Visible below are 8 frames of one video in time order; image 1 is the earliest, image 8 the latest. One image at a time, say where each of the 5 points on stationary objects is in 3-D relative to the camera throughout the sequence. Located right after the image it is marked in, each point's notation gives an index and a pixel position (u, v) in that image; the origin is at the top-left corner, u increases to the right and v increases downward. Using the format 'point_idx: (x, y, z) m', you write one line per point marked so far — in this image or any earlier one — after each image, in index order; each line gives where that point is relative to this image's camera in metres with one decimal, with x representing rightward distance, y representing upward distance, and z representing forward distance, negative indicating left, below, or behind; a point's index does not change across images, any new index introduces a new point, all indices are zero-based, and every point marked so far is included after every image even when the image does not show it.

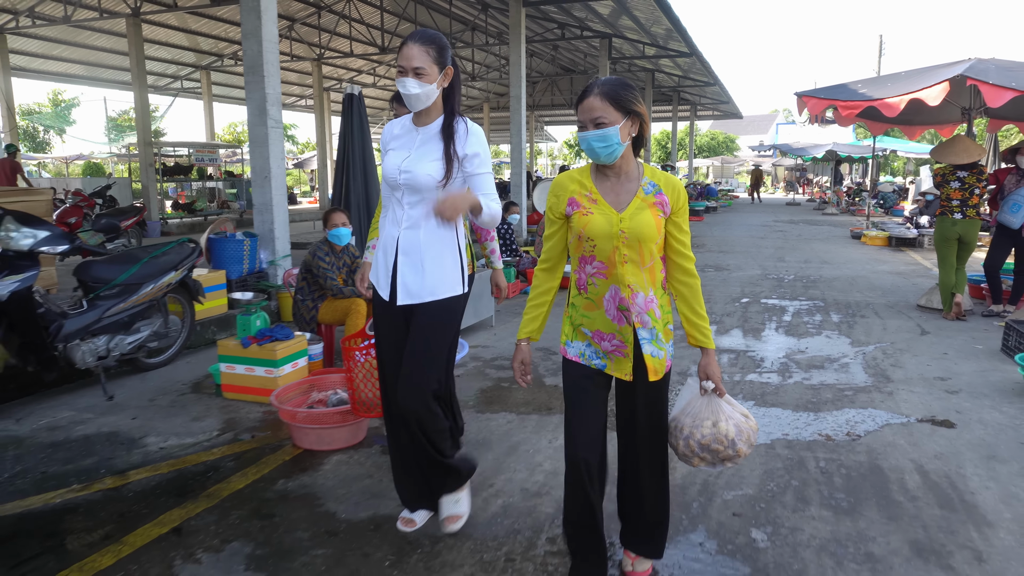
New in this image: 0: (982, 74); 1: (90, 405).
0: (+3.2, +1.5, +4.9) m
1: (-2.1, -0.6, +3.6) m
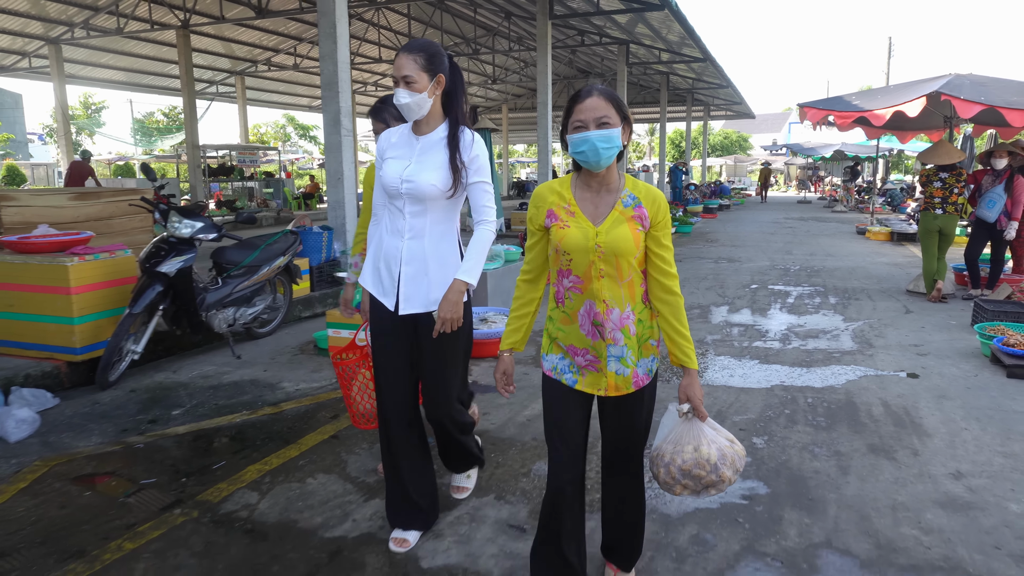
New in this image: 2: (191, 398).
0: (+3.6, +1.6, +5.7) m
1: (-1.8, -0.5, +4.5) m
2: (-1.7, -0.6, +3.8) m
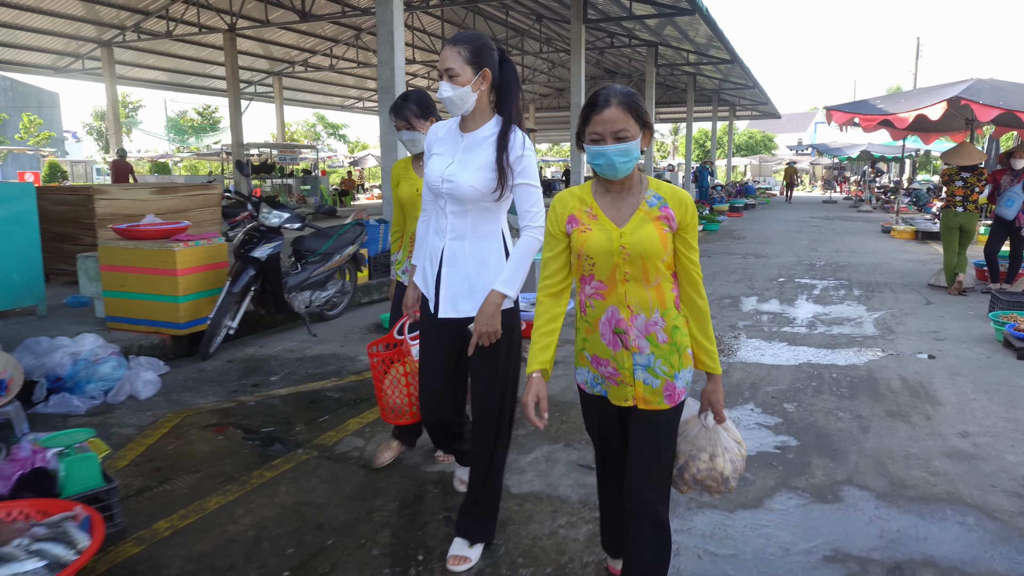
0: (+4.0, +1.7, +6.1) m
1: (-1.5, -0.3, +5.0) m
2: (-1.4, -0.5, +4.4) m
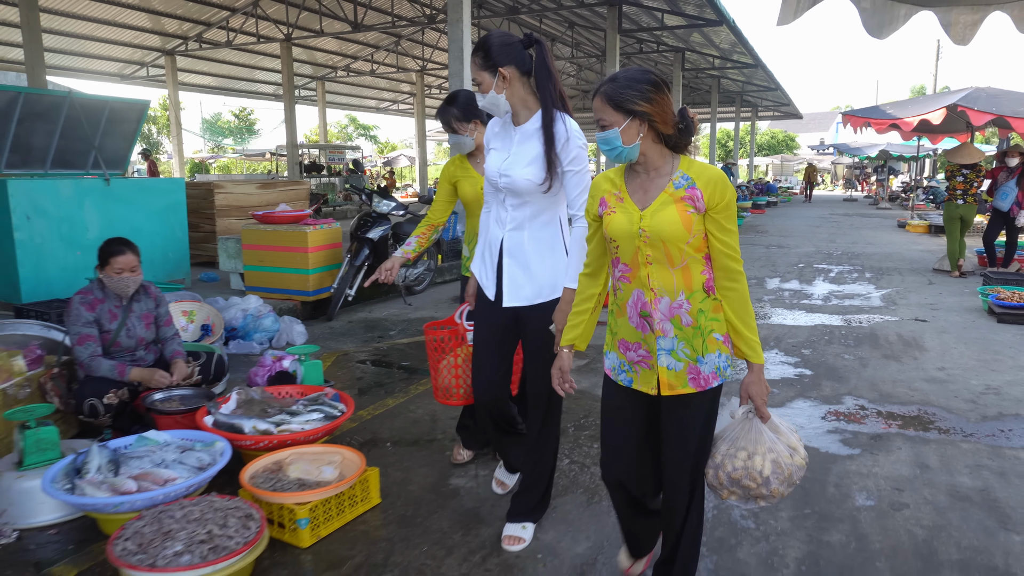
0: (+4.5, +1.8, +7.0) m
1: (-0.9, -0.2, +6.0) m
2: (-0.9, -0.3, +5.4) m
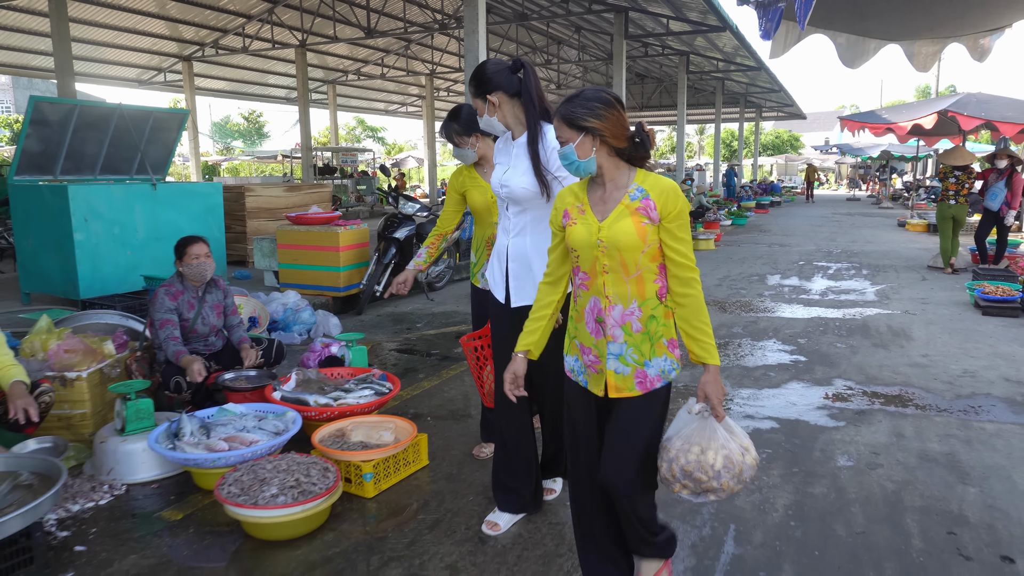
0: (+4.7, +1.9, +7.4) m
1: (-0.8, -0.1, +6.5) m
2: (-0.7, -0.3, +5.8) m
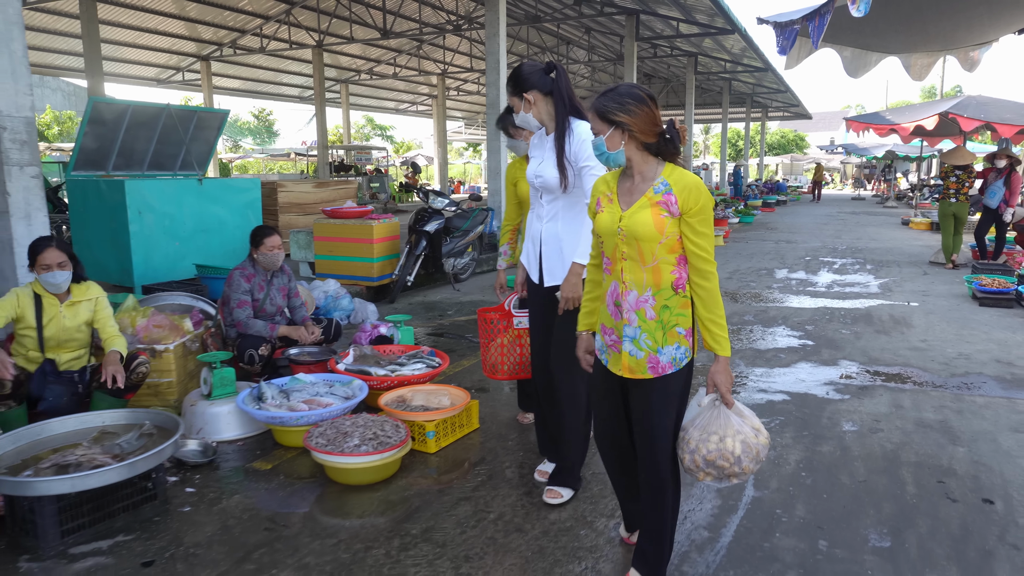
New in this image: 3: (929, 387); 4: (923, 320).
0: (+4.9, +1.9, +7.7) m
1: (-0.6, 0.0, +6.8) m
2: (-0.5, -0.2, +6.2) m
3: (+2.3, -0.5, +3.9) m
4: (+3.2, -0.2, +5.6) m
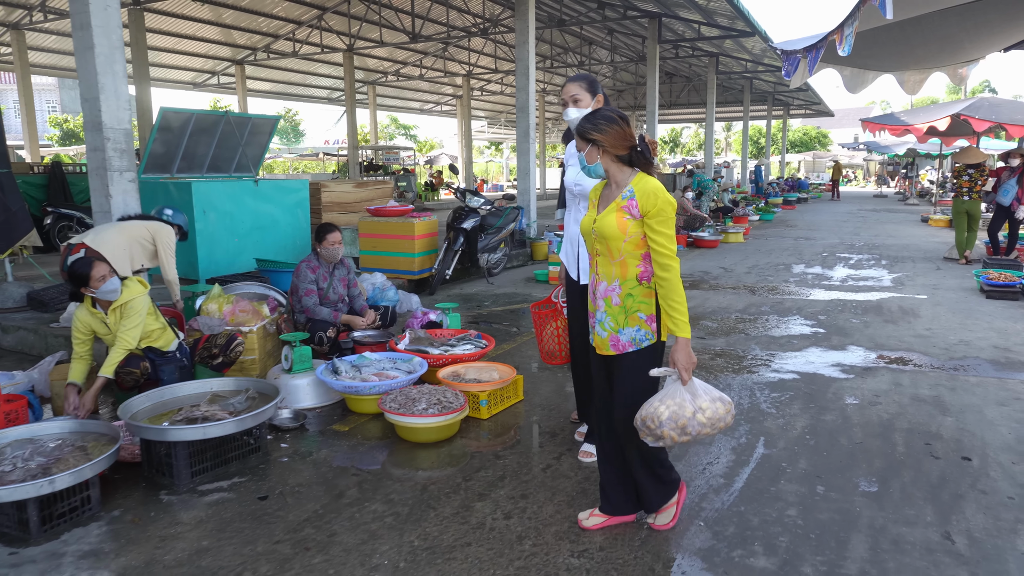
0: (+5.2, +2.0, +8.0) m
1: (-0.3, 0.0, +7.3) m
2: (-0.2, -0.1, +6.7) m
3: (+2.5, -0.5, +4.3) m
4: (+3.5, -0.2, +6.0) m
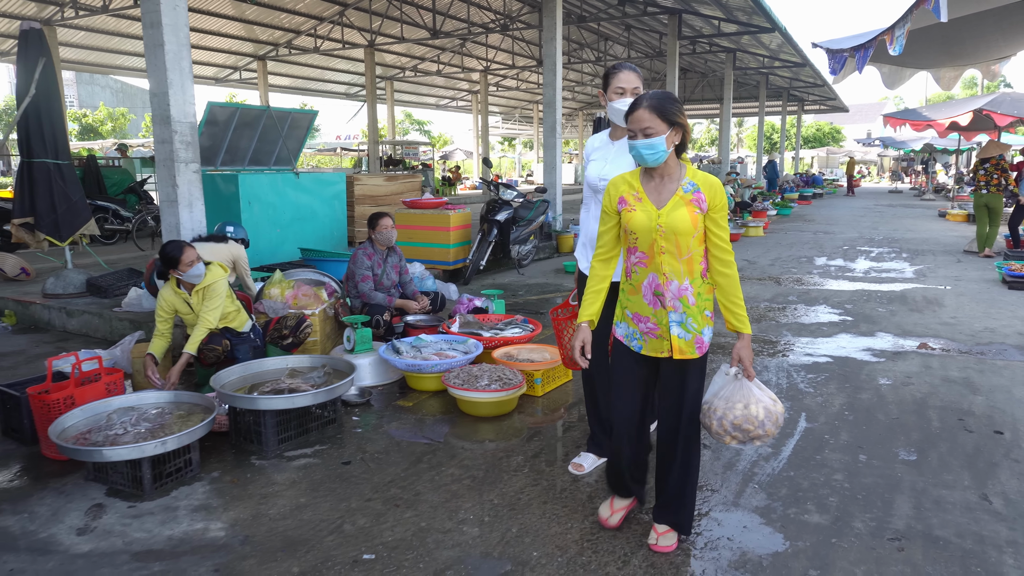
0: (+5.6, +2.1, +8.2) m
1: (+0.1, +0.1, +7.5) m
2: (+0.1, 0.0, +6.9) m
3: (+2.8, -0.4, +4.5) m
4: (+3.8, -0.1, +6.1) m
